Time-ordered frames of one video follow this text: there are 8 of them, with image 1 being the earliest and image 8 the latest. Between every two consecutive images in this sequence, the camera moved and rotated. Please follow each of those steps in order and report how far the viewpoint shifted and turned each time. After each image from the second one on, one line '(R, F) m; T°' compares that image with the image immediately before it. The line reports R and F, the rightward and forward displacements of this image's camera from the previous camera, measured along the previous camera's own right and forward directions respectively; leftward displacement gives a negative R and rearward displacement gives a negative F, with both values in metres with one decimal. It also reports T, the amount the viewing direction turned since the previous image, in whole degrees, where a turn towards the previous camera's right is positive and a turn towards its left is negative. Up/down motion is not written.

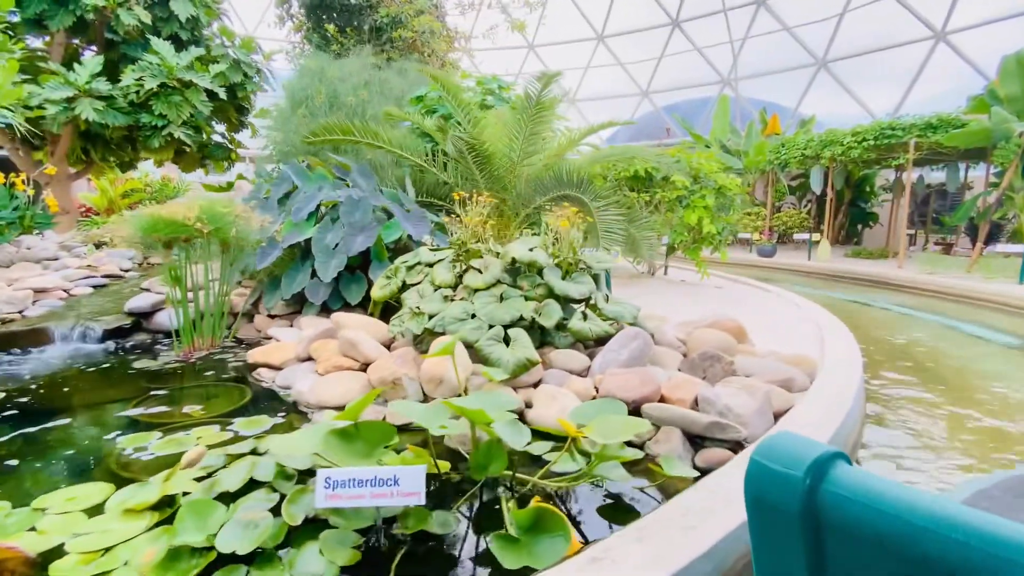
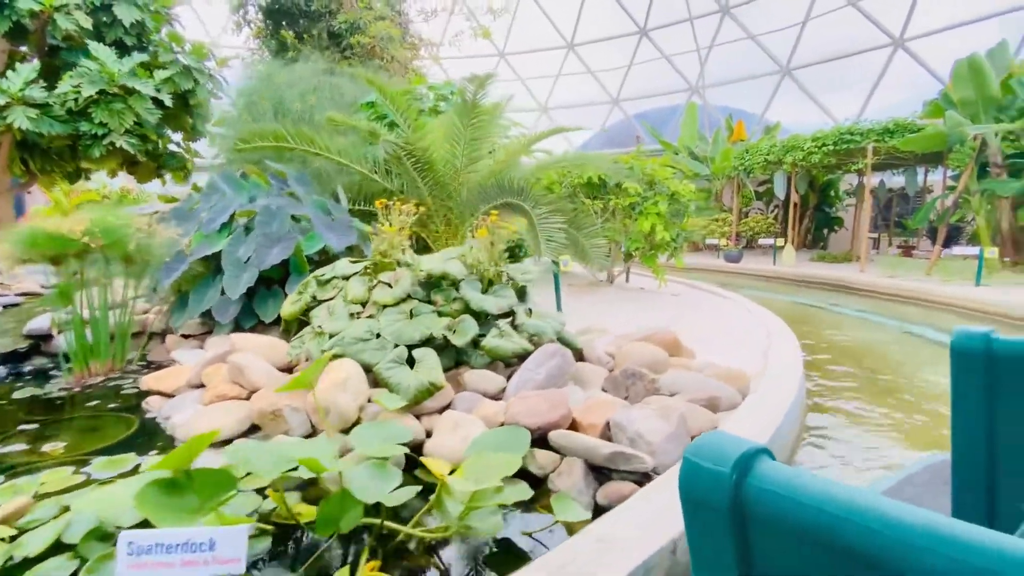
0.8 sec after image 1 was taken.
(+0.4, +0.2) m; +2°
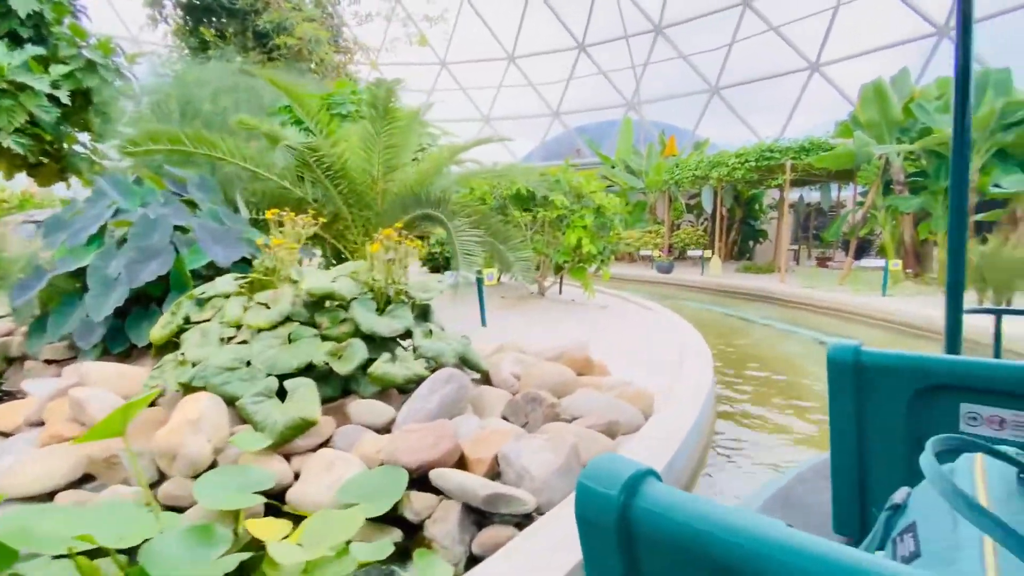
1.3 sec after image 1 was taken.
(+0.2, +0.2) m; +6°
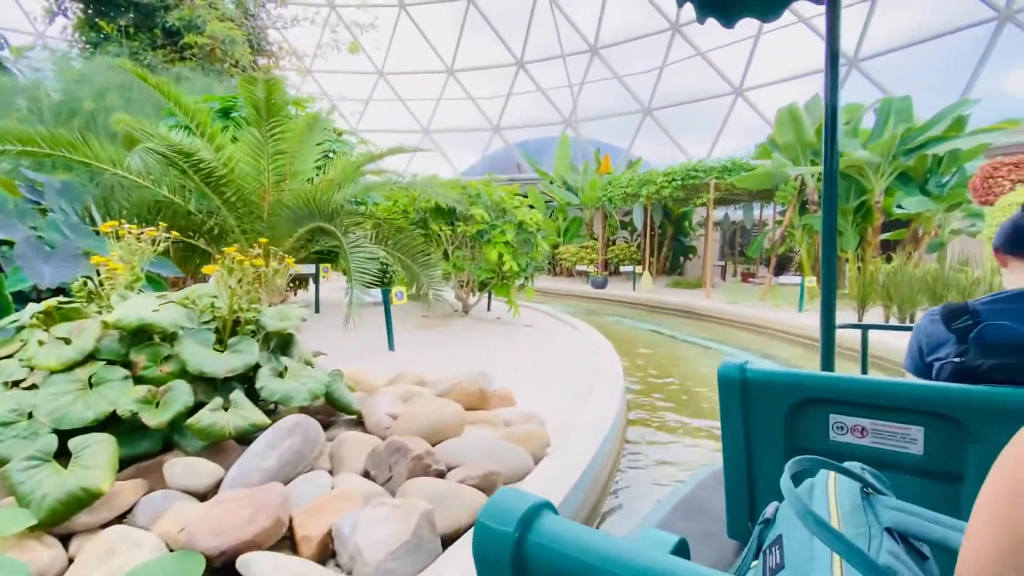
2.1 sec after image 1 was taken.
(+0.3, +0.3) m; +6°
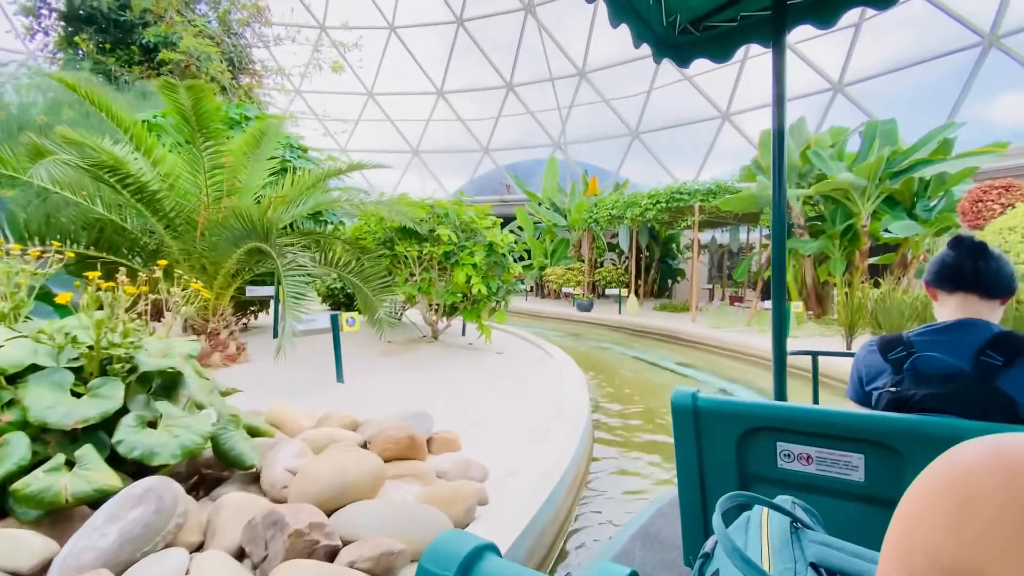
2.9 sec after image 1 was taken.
(+0.3, +0.3) m; +1°
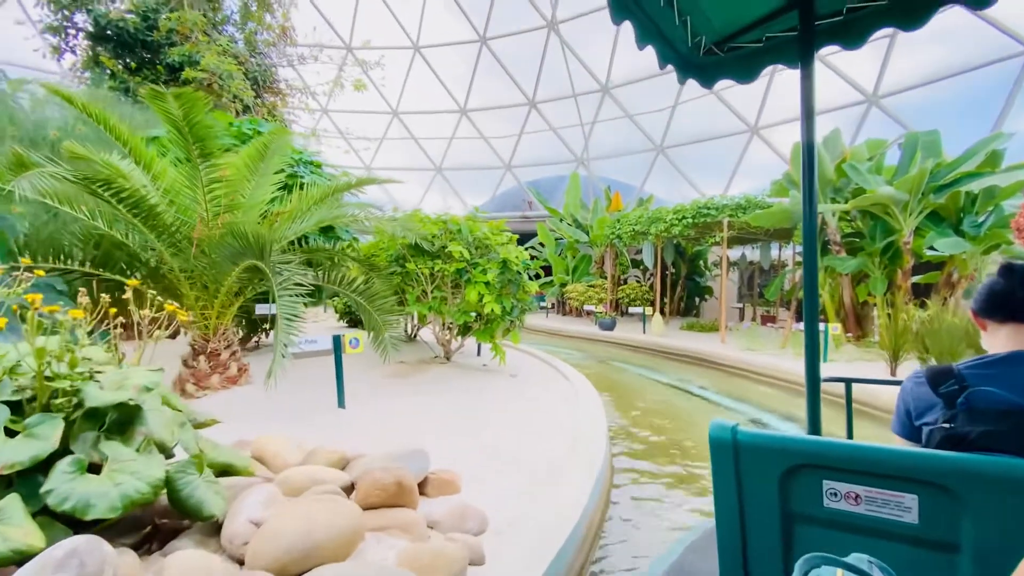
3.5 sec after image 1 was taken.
(+0.1, +0.3) m; -3°
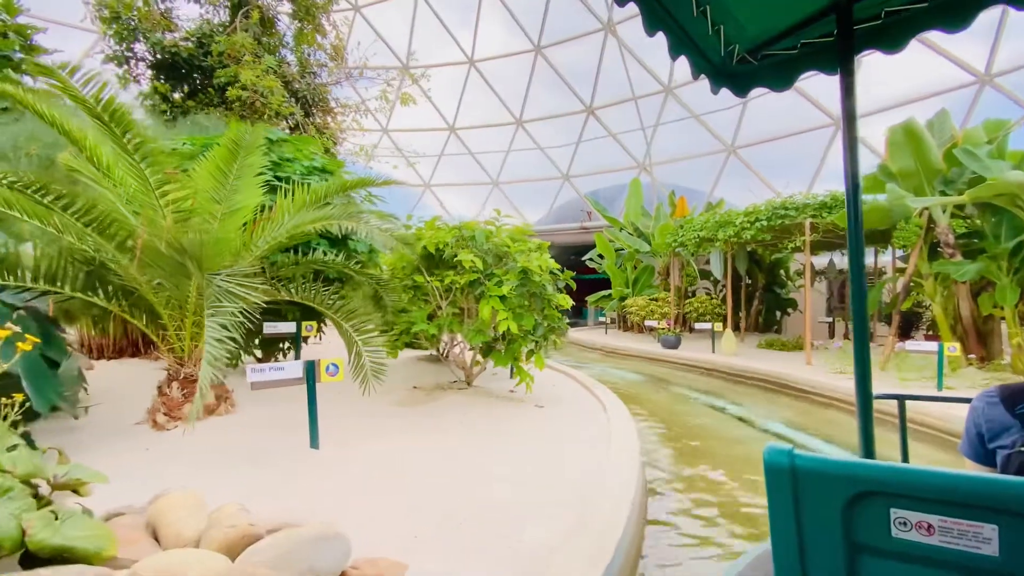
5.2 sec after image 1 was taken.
(+0.4, +0.7) m; -8°
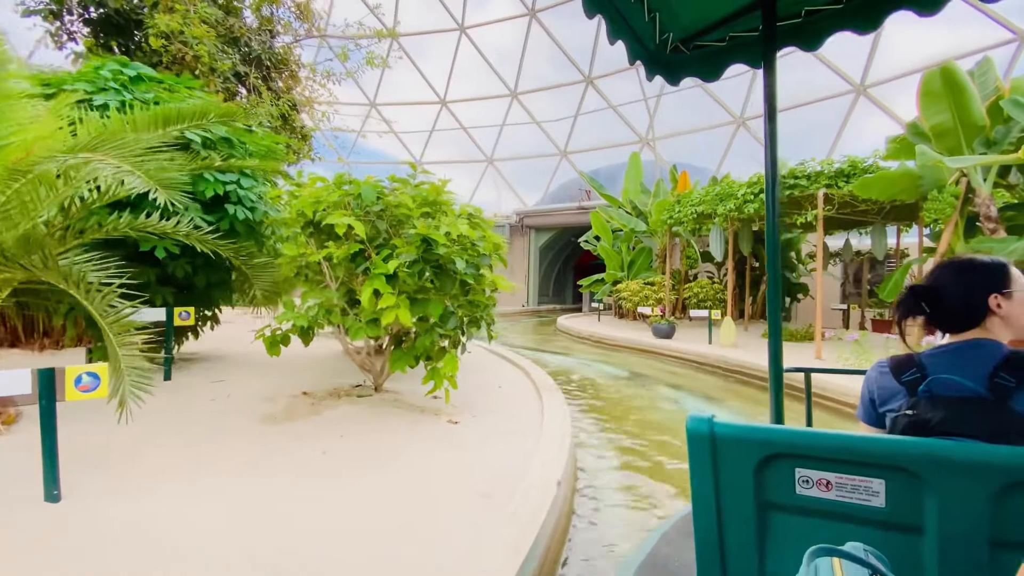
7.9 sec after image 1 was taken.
(+0.7, +1.1) m; -1°
